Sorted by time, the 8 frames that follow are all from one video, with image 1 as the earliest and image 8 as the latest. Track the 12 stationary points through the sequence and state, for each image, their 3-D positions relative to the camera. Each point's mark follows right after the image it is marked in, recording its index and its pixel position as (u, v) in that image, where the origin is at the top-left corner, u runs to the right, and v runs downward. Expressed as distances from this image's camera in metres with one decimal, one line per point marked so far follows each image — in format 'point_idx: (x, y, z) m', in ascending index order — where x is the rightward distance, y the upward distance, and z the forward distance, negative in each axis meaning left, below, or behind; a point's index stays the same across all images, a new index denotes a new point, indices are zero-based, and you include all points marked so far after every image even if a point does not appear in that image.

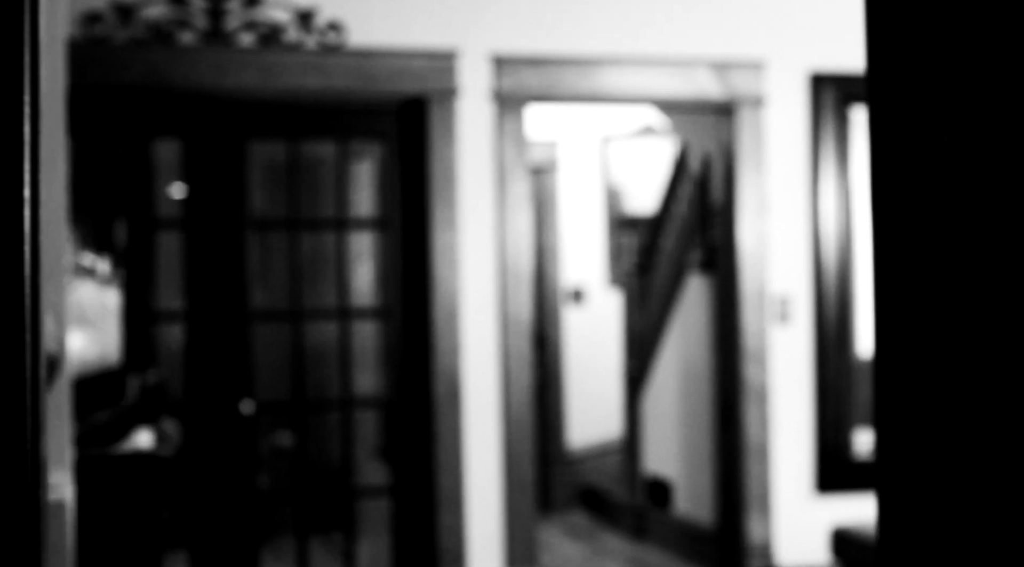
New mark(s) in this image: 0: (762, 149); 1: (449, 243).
0: (+0.9, +0.5, +4.2) m
1: (-0.2, +0.1, +4.0) m
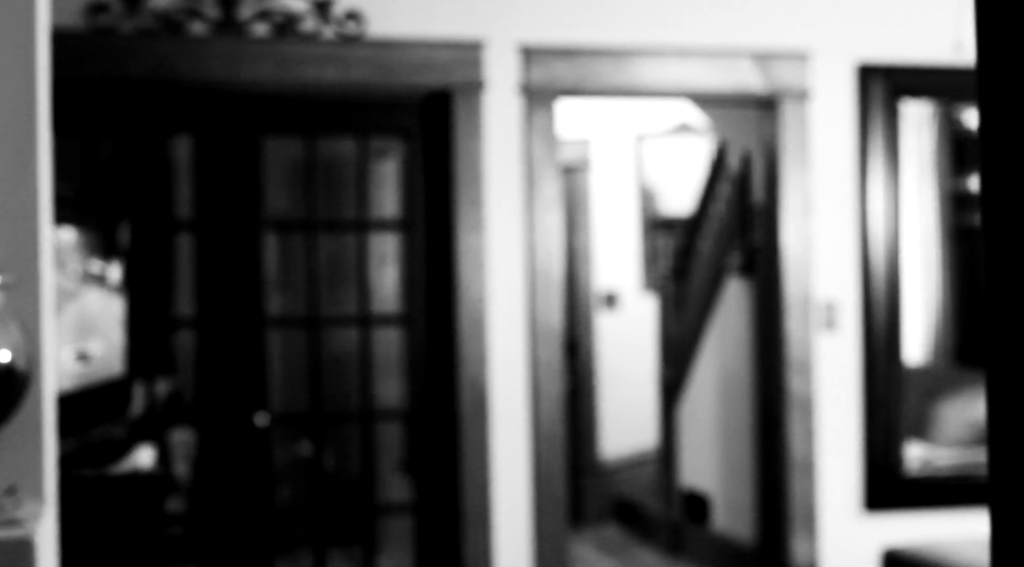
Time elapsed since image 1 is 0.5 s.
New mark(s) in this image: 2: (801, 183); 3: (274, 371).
0: (+1.0, +0.5, +3.9) m
1: (-0.1, +0.1, +3.8) m
2: (+1.0, +0.4, +3.9) m
3: (-0.8, -0.3, +3.8) m
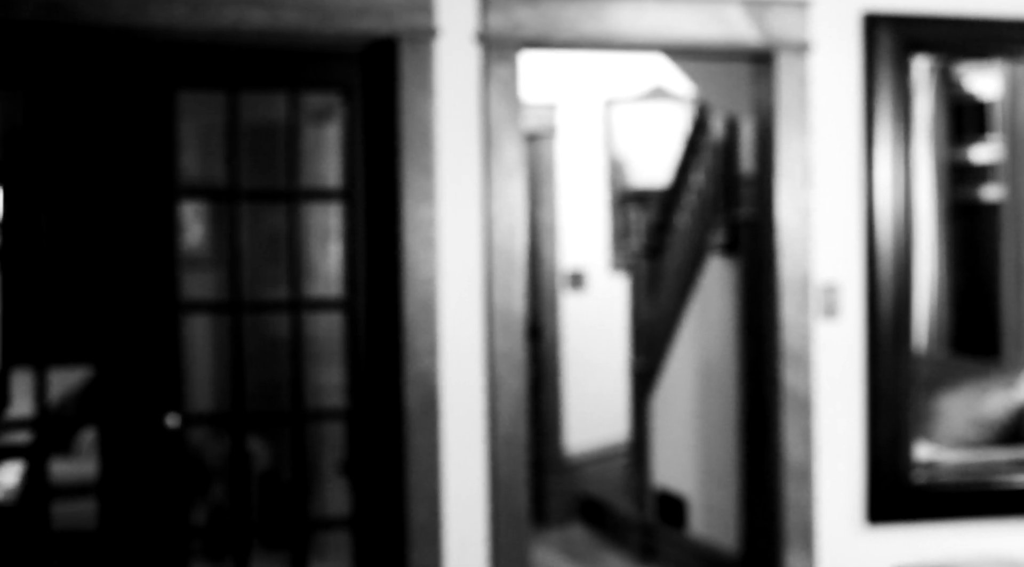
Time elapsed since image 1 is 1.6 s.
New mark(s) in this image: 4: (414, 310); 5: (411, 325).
0: (+0.9, +0.5, +3.4) m
1: (-0.2, +0.2, +3.2) m
2: (+0.9, +0.4, +3.4) m
3: (-1.0, -0.2, +3.3) m
4: (-0.3, -0.1, +3.2) m
5: (-0.3, -0.1, +3.2) m
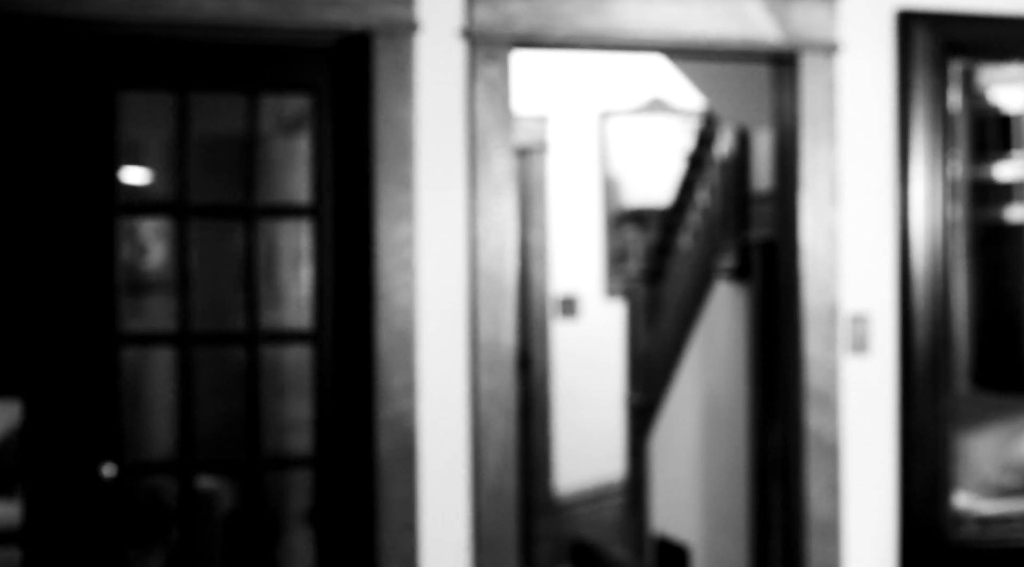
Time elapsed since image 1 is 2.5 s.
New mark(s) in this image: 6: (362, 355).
0: (+0.9, +0.5, +3.0) m
1: (-0.3, +0.1, +2.8) m
2: (+0.9, +0.3, +3.0) m
3: (-1.0, -0.3, +2.9) m
4: (-0.3, -0.2, +2.8) m
5: (-0.3, -0.2, +2.8) m
6: (-0.4, -0.2, +2.8) m
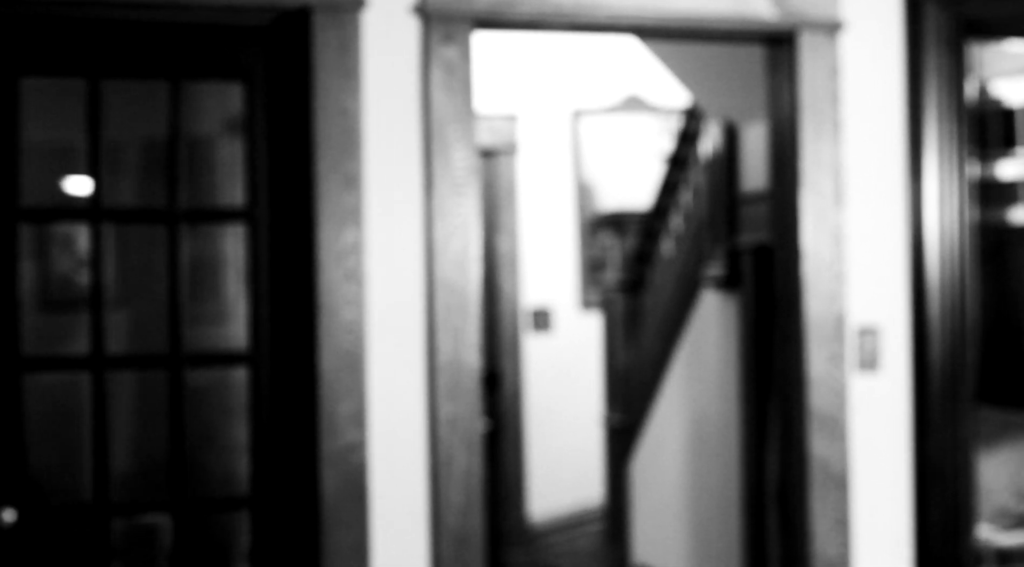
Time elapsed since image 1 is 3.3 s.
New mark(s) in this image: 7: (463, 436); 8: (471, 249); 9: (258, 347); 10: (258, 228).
0: (+0.8, +0.4, +2.7) m
1: (-0.4, +0.1, +2.5) m
2: (+0.8, +0.3, +2.7) m
3: (-1.1, -0.3, +2.5) m
4: (-0.4, -0.2, +2.4) m
5: (-0.4, -0.2, +2.4) m
6: (-0.5, -0.2, +2.5) m
7: (-0.1, -0.3, +2.5) m
8: (-0.1, +0.1, +2.5) m
9: (-0.6, -0.1, +2.5) m
10: (-0.6, +0.1, +2.5) m
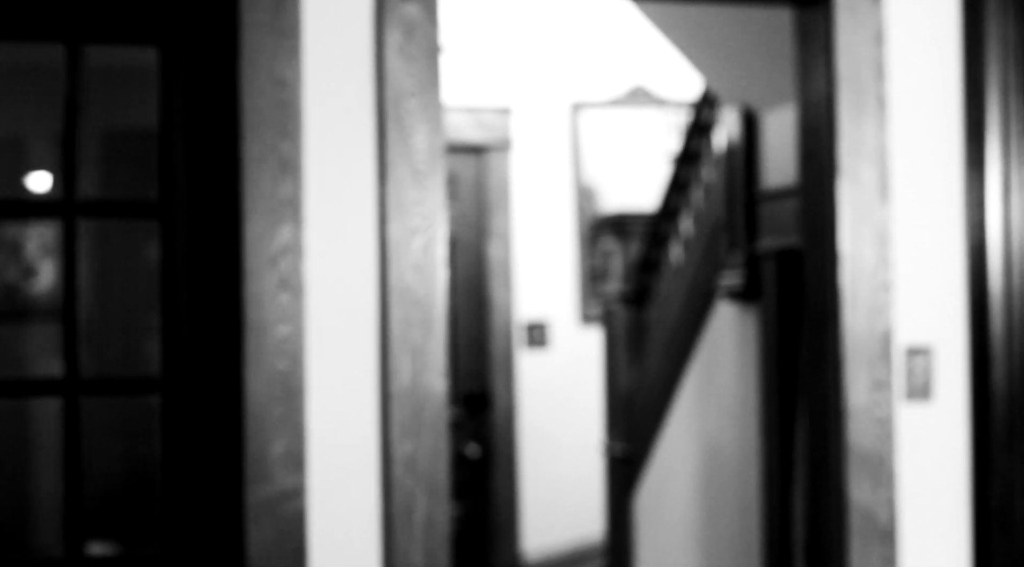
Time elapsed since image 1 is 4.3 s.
0: (+0.7, +0.4, +2.2) m
1: (-0.4, +0.1, +2.0) m
2: (+0.7, +0.3, +2.2) m
3: (-1.1, -0.4, +2.0) m
4: (-0.4, -0.2, +2.0) m
5: (-0.4, -0.2, +2.0) m
6: (-0.5, -0.2, +2.0) m
7: (-0.2, -0.4, +2.1) m
8: (-0.1, +0.1, +2.1) m
9: (-0.6, -0.2, +2.1) m
10: (-0.6, +0.1, +2.1) m
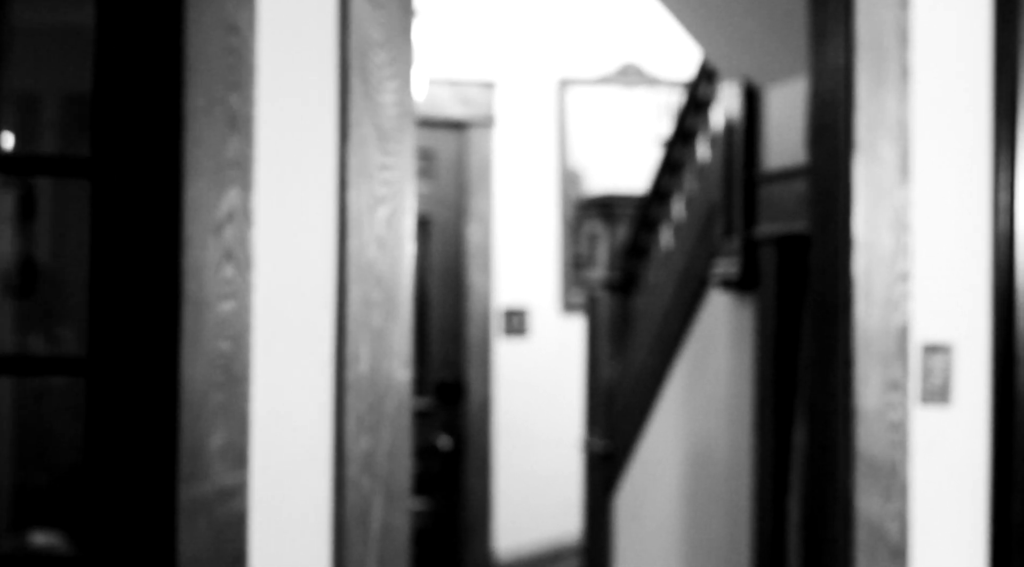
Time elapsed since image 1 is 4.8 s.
0: (+0.7, +0.4, +2.0) m
1: (-0.4, +0.1, +1.8) m
2: (+0.7, +0.3, +2.0) m
3: (-1.2, -0.3, +1.8) m
4: (-0.5, -0.2, +1.7) m
5: (-0.5, -0.2, +1.7) m
6: (-0.6, -0.2, +1.8) m
7: (-0.2, -0.3, +1.8) m
8: (-0.2, +0.1, +1.8) m
9: (-0.7, -0.1, +1.8) m
10: (-0.7, +0.2, +1.8) m
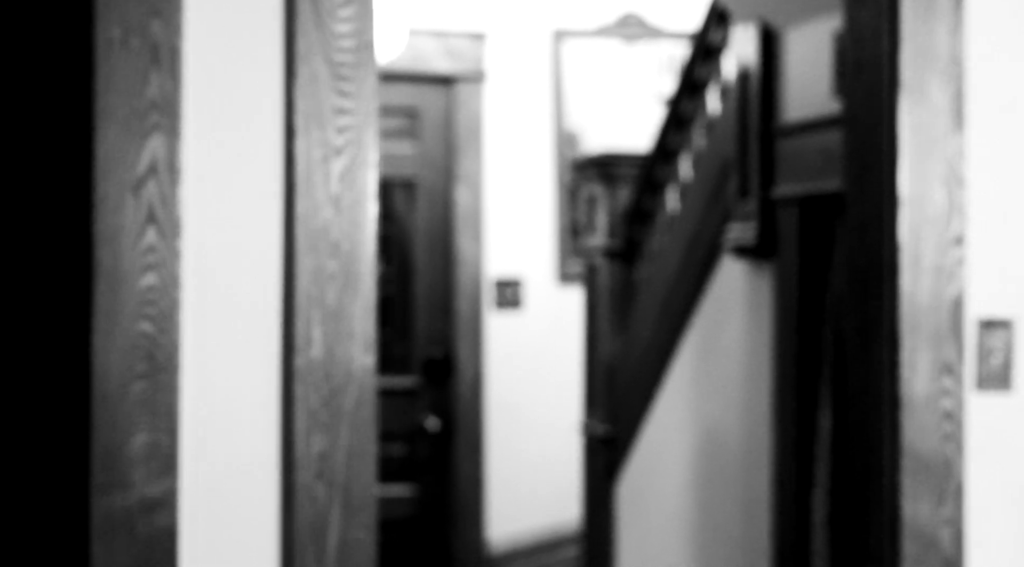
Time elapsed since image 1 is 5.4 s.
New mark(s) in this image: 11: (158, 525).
0: (+0.7, +0.5, +1.7) m
1: (-0.5, +0.2, +1.5) m
2: (+0.7, +0.4, +1.7) m
3: (-1.2, -0.3, +1.5) m
4: (-0.5, -0.1, +1.5) m
5: (-0.5, -0.2, +1.4) m
6: (-0.6, -0.1, +1.5) m
7: (-0.2, -0.3, +1.5) m
8: (-0.2, +0.1, +1.5) m
9: (-0.7, -0.1, +1.5) m
10: (-0.7, +0.2, +1.5) m
11: (-0.5, -0.3, +1.5) m
